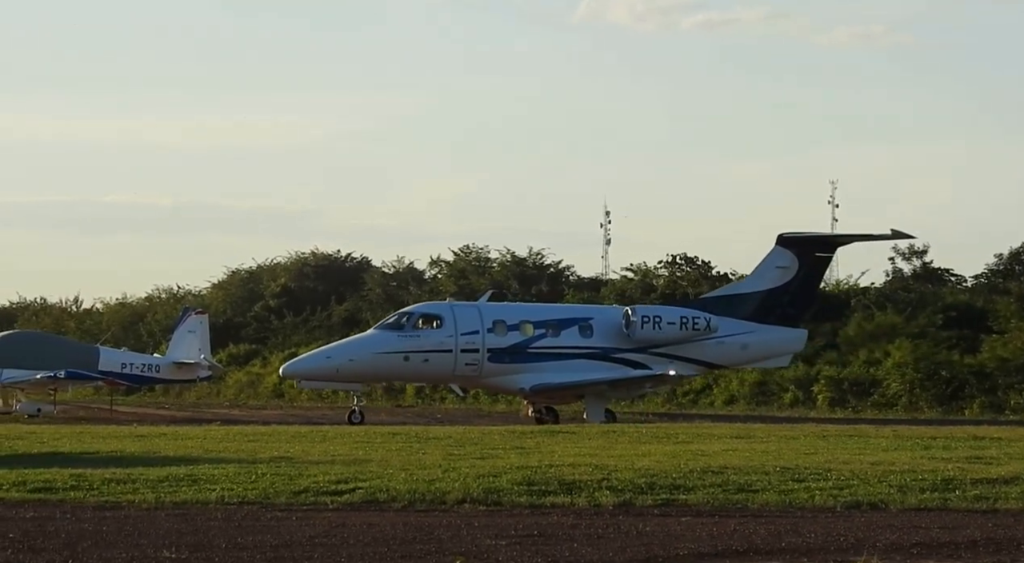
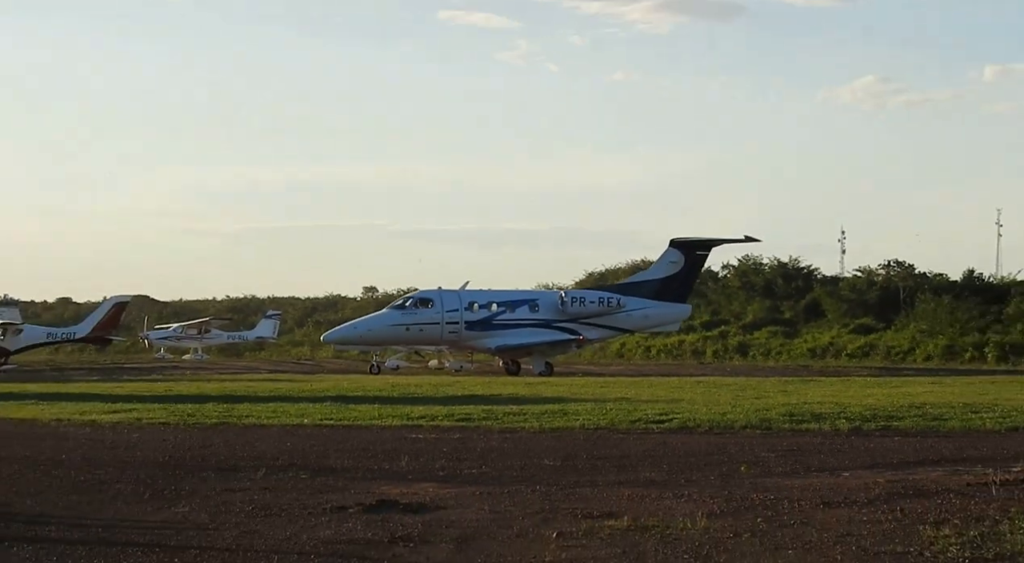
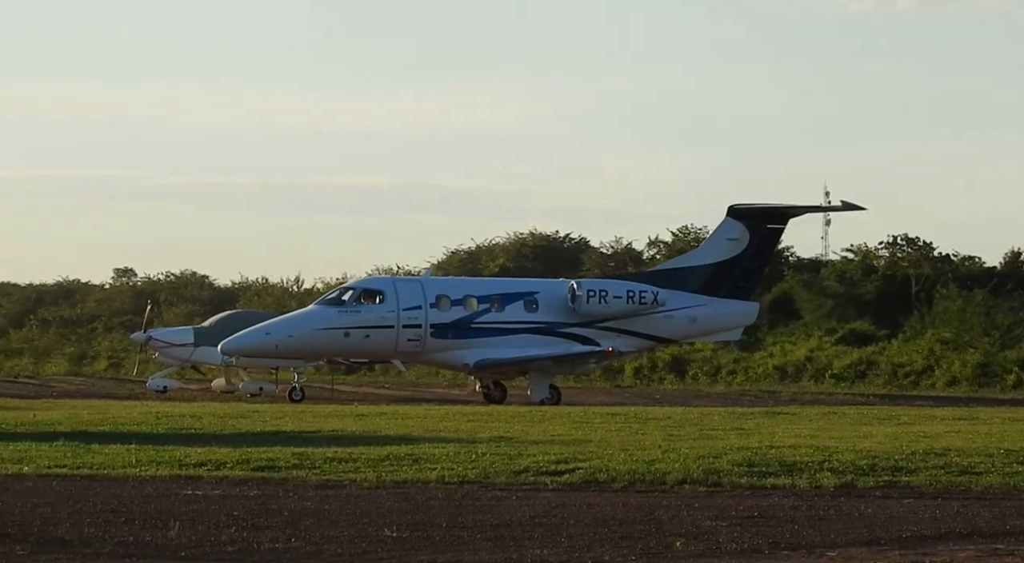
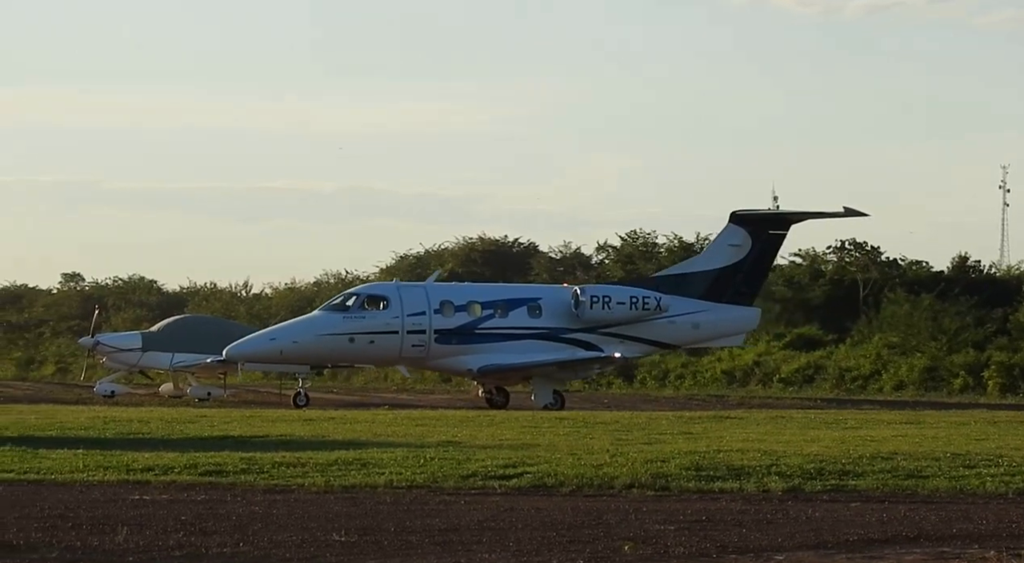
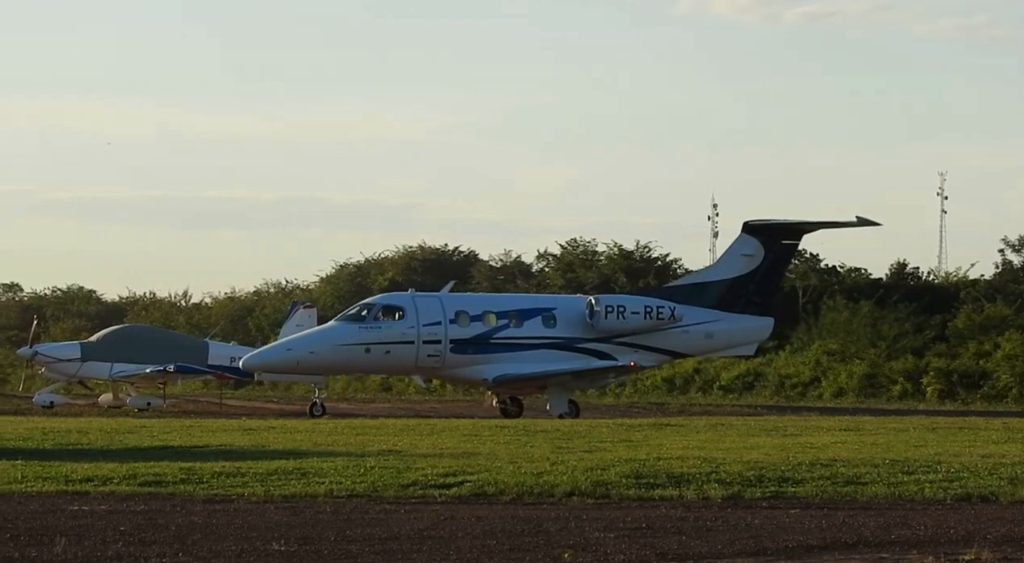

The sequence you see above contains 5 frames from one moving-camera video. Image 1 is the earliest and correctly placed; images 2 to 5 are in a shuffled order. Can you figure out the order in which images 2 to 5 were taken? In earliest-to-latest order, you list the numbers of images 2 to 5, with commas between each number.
5, 4, 3, 2
